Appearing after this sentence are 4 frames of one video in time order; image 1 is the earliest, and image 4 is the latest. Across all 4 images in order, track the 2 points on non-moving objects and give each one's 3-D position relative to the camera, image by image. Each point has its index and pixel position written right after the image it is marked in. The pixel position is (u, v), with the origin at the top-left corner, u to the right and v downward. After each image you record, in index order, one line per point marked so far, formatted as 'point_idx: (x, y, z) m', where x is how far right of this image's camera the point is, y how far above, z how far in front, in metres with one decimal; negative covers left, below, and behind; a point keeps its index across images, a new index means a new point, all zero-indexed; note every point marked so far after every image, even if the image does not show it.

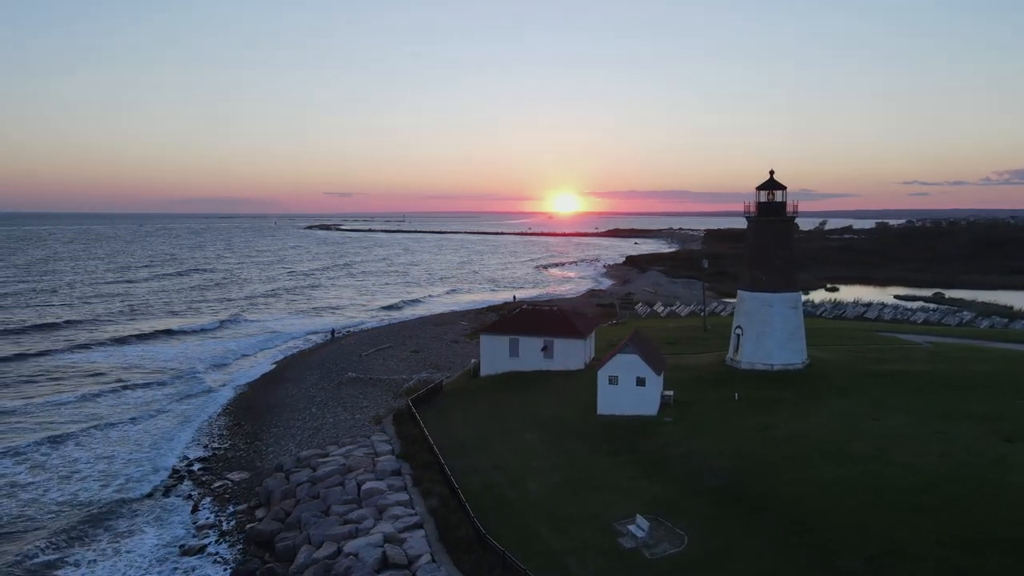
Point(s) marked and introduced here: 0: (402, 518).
0: (-2.7, -5.6, +15.6) m
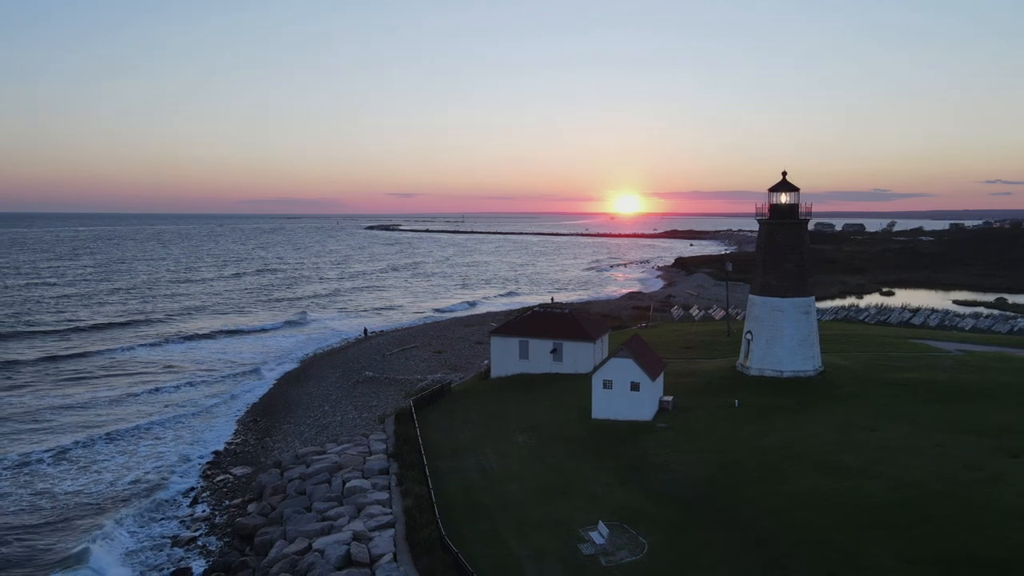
0: (-3.4, -5.7, +15.8) m
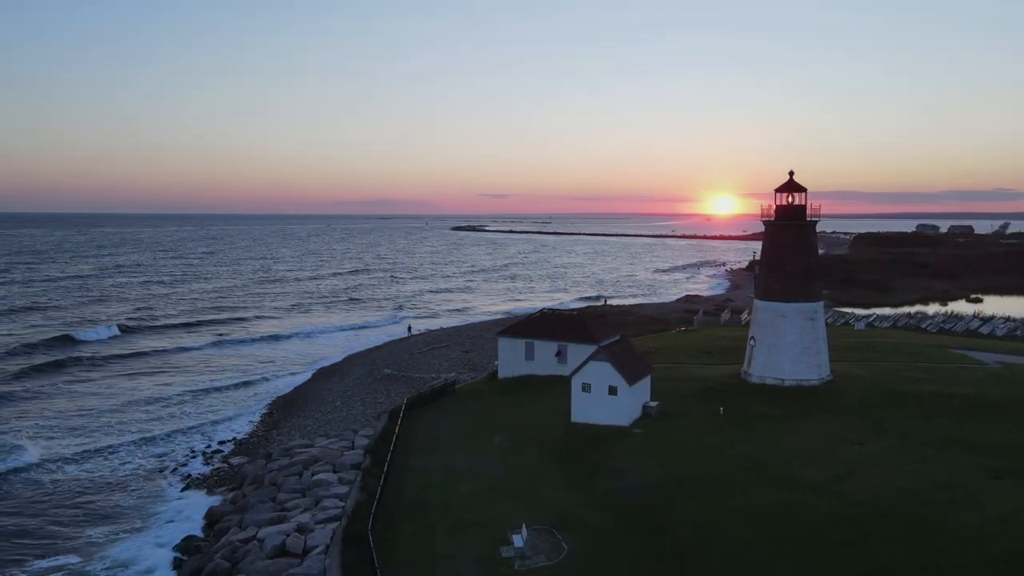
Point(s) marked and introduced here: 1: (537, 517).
0: (-4.8, -5.7, +16.3) m
1: (+0.6, -5.3, +14.7) m
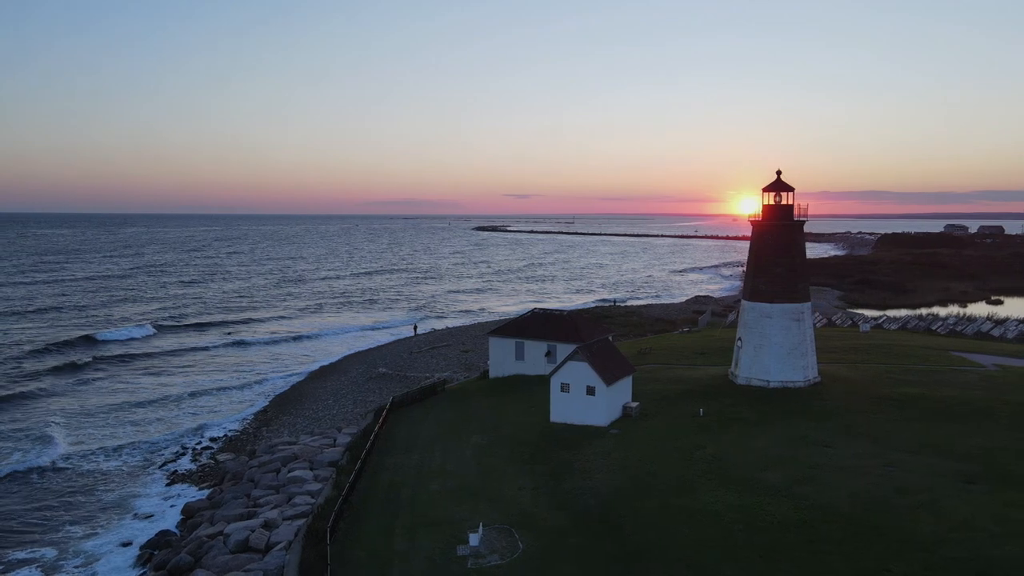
0: (-5.6, -5.6, +16.4) m
1: (-0.3, -5.2, +14.7) m
